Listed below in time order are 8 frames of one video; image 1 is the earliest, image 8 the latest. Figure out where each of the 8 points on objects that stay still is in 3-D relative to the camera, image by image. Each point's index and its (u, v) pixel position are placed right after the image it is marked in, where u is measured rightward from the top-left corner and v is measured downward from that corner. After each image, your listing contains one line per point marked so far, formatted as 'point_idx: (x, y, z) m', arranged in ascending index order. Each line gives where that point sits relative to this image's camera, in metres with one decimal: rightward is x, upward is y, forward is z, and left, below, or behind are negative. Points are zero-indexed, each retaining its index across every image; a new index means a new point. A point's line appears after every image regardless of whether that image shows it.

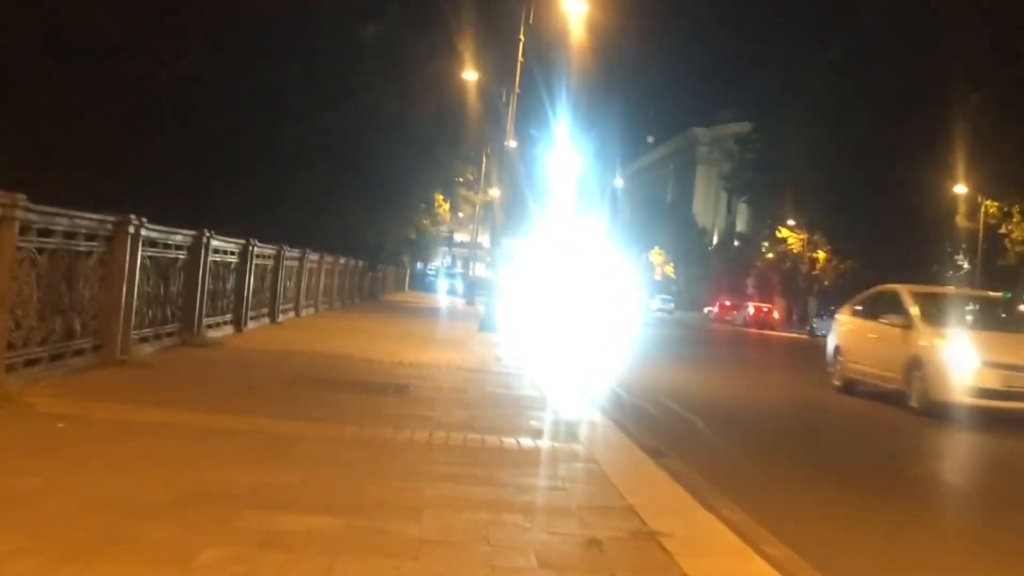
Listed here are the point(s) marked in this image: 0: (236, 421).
0: (-2.2, -1.1, +9.8) m
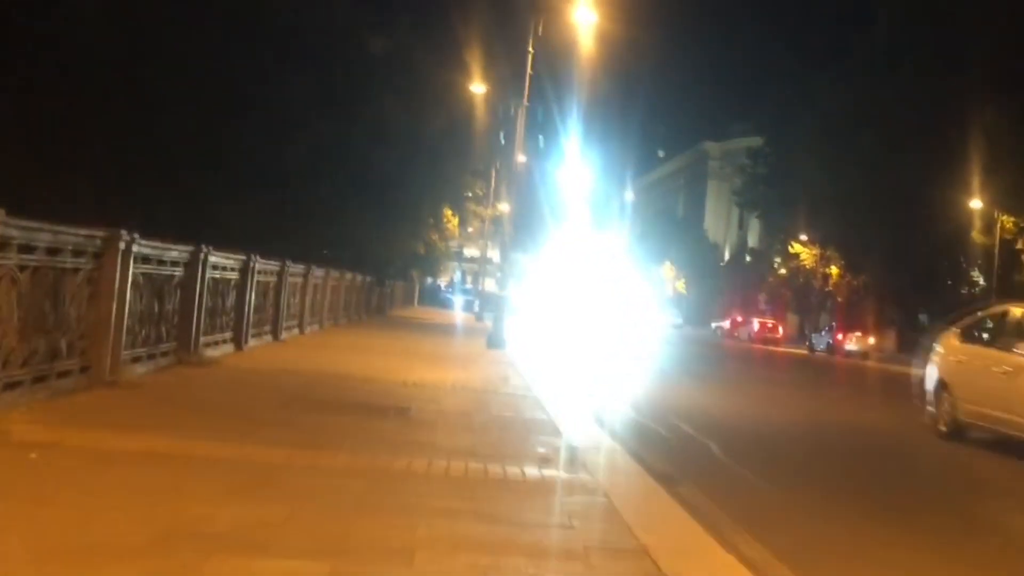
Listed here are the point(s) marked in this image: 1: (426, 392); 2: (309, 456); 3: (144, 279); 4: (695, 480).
0: (-2.2, -1.2, +9.3) m
1: (-1.1, -1.3, +15.0) m
2: (-1.5, -1.3, +9.2) m
3: (-4.1, +0.1, +13.7) m
4: (+1.7, -1.8, +11.5) m
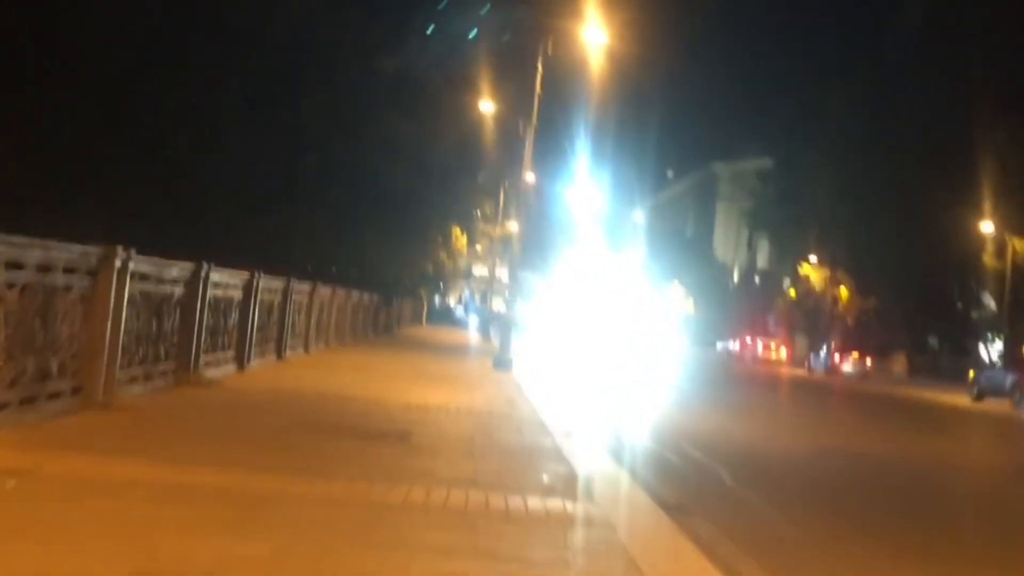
0: (-2.2, -1.4, +8.9) m
1: (-1.0, -1.5, +14.7) m
2: (-1.5, -1.4, +8.8) m
3: (-4.1, -0.1, +13.4) m
4: (+1.8, -2.0, +11.1) m
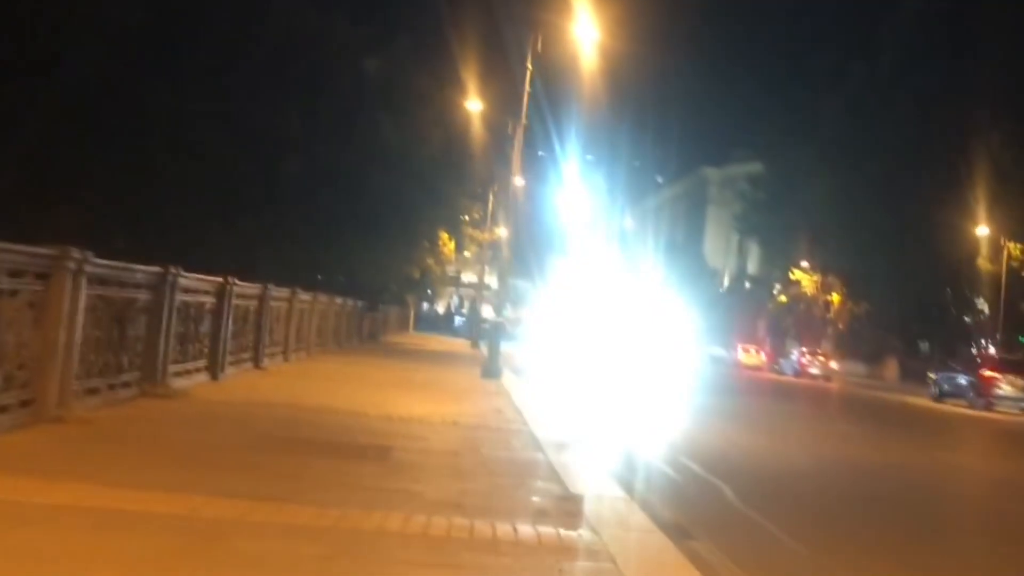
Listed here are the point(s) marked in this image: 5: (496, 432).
0: (-2.3, -1.4, +8.0) m
1: (-1.1, -1.6, +13.7) m
2: (-1.6, -1.4, +7.9) m
3: (-4.2, -0.2, +12.5) m
4: (+1.7, -2.0, +10.2) m
5: (-0.2, -1.7, +14.2) m
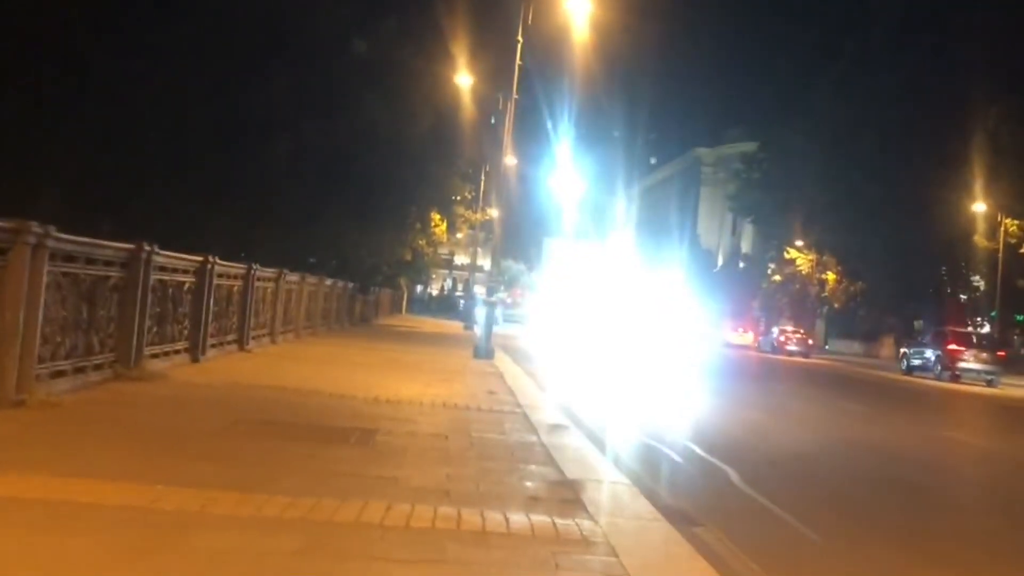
0: (-2.3, -1.2, +7.3) m
1: (-1.2, -1.3, +13.1) m
2: (-1.6, -1.3, +7.2) m
3: (-4.3, +0.1, +11.8) m
4: (+1.6, -1.8, +9.6) m
5: (-0.3, -1.4, +13.5) m
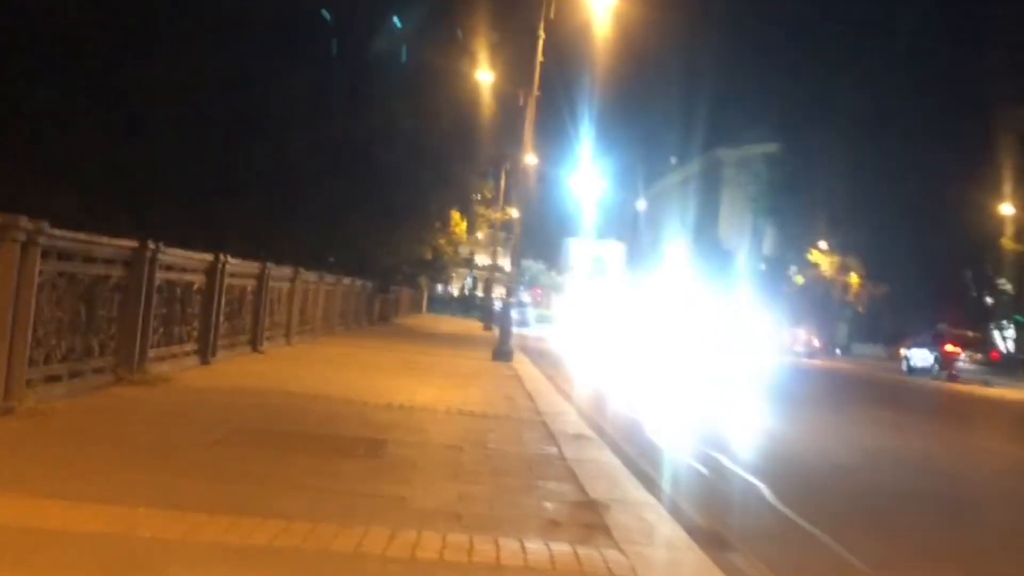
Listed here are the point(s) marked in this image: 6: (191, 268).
0: (-2.2, -1.2, +6.7) m
1: (-1.0, -1.3, +12.4) m
2: (-1.5, -1.3, +6.6) m
3: (-4.1, +0.1, +11.2) m
4: (+1.7, -1.8, +8.9) m
5: (-0.1, -1.4, +12.9) m
6: (-4.2, +0.3, +16.0) m
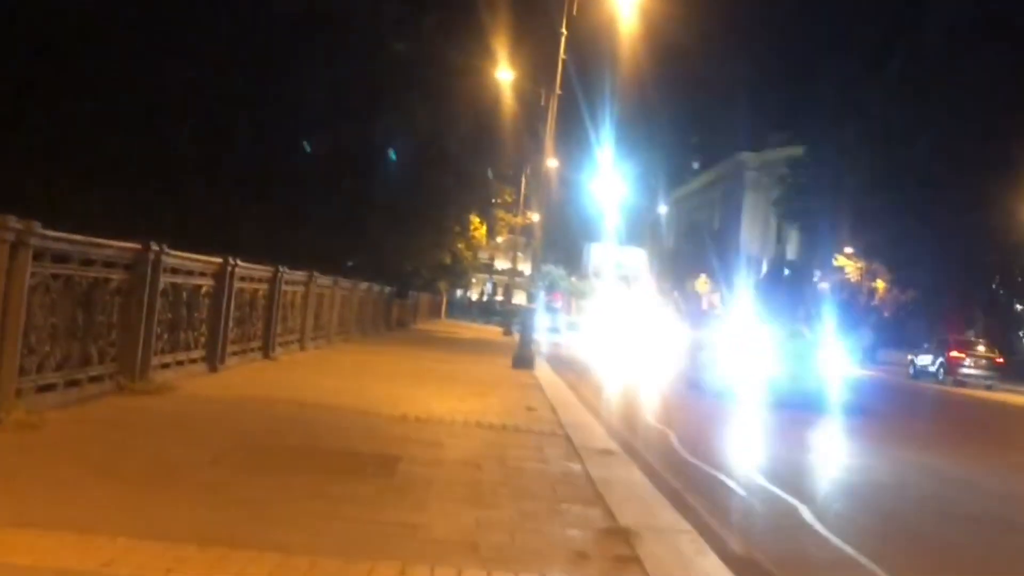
0: (-2.1, -1.3, +6.0) m
1: (-0.8, -1.4, +11.7) m
2: (-1.4, -1.3, +5.9) m
3: (-3.9, 0.0, +10.5) m
4: (+1.9, -1.9, +8.1) m
5: (+0.1, -1.5, +12.2) m
6: (-3.9, +0.2, +15.3) m
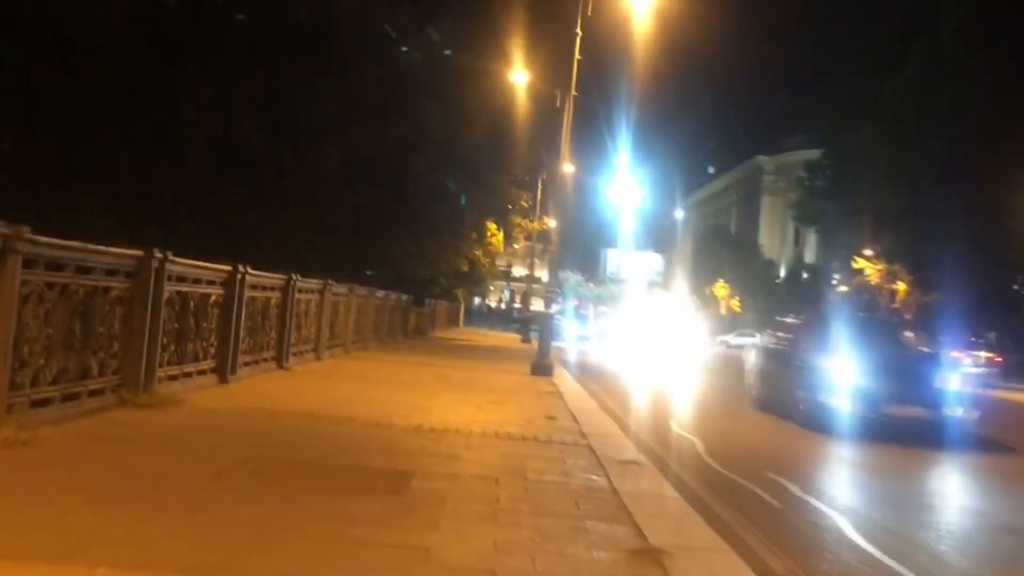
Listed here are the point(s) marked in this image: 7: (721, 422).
0: (-2.0, -1.3, +5.5) m
1: (-0.6, -1.4, +11.2) m
2: (-1.3, -1.3, +5.3) m
3: (-3.8, 0.0, +10.0) m
4: (+2.0, -1.9, +7.5) m
5: (+0.3, -1.5, +11.6) m
6: (-3.7, +0.1, +14.8) m
7: (+2.9, -2.0, +18.7) m
